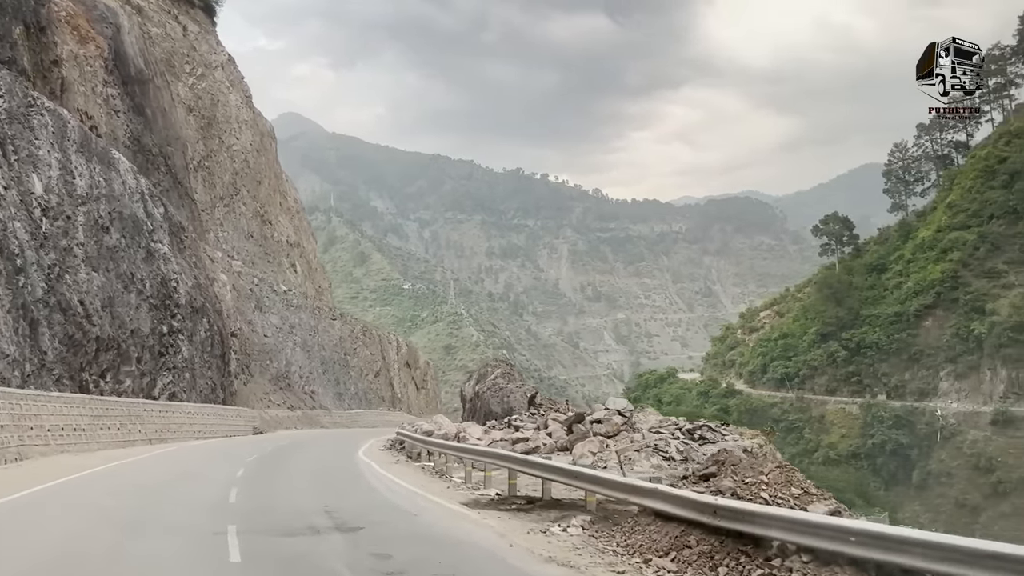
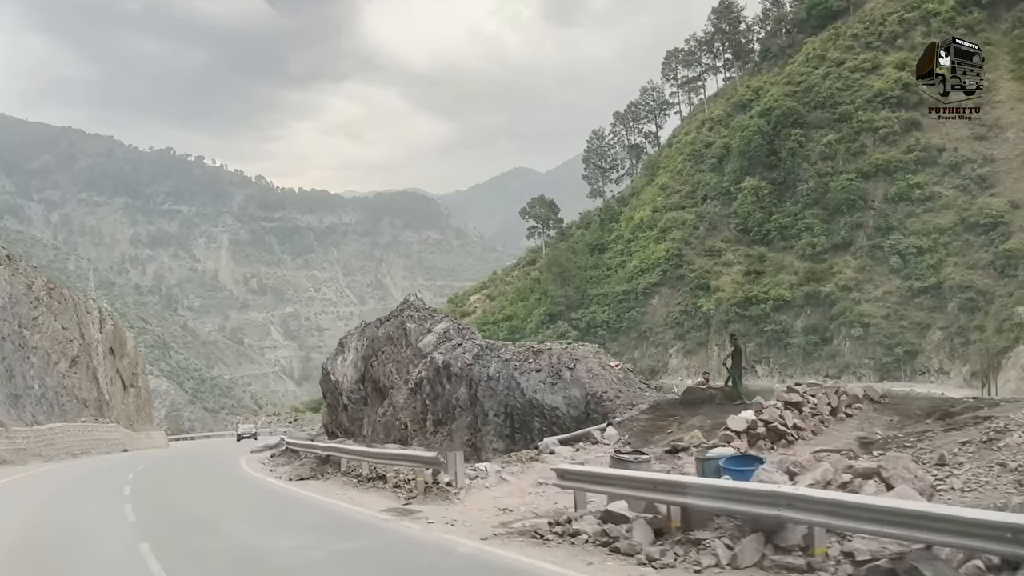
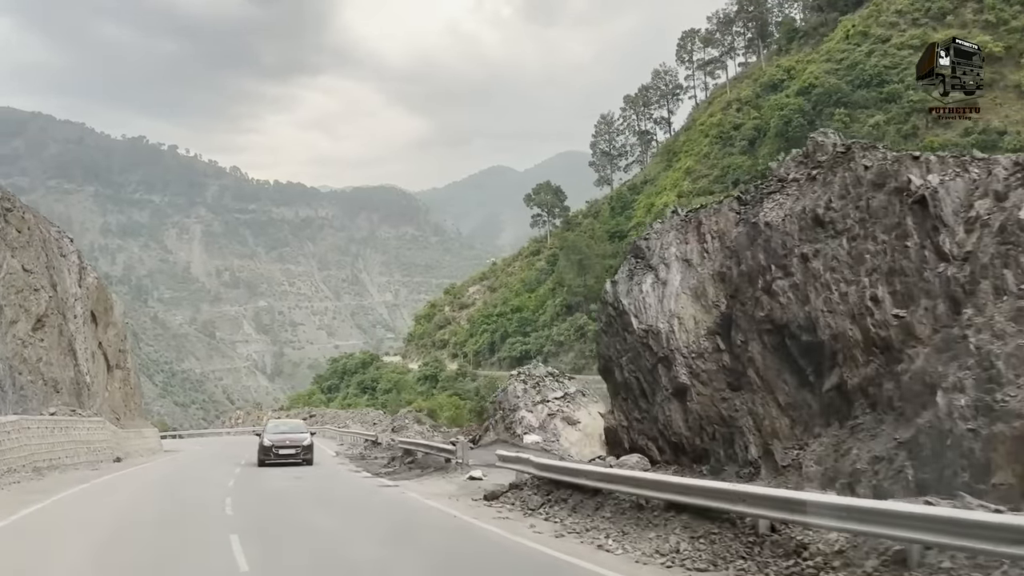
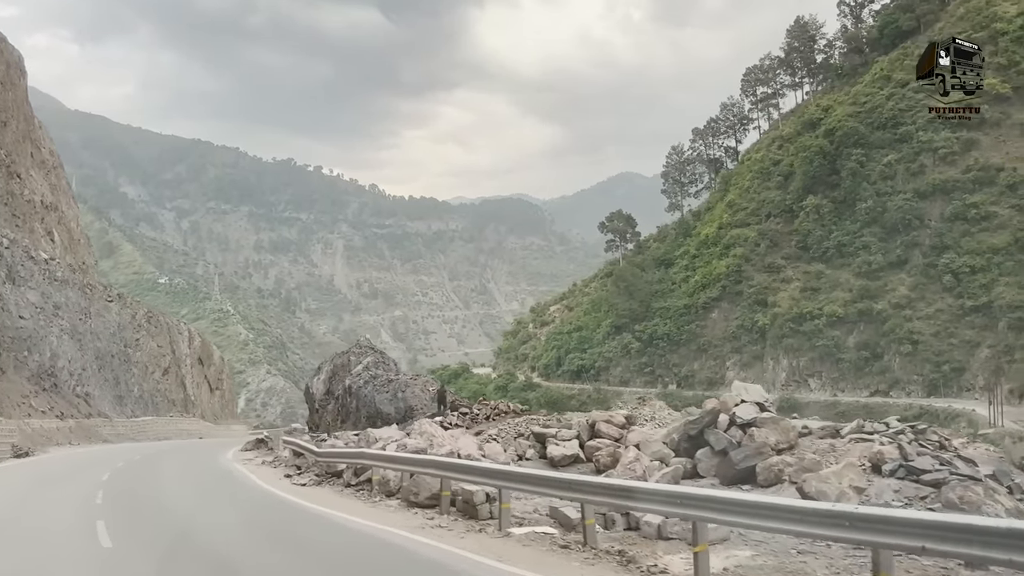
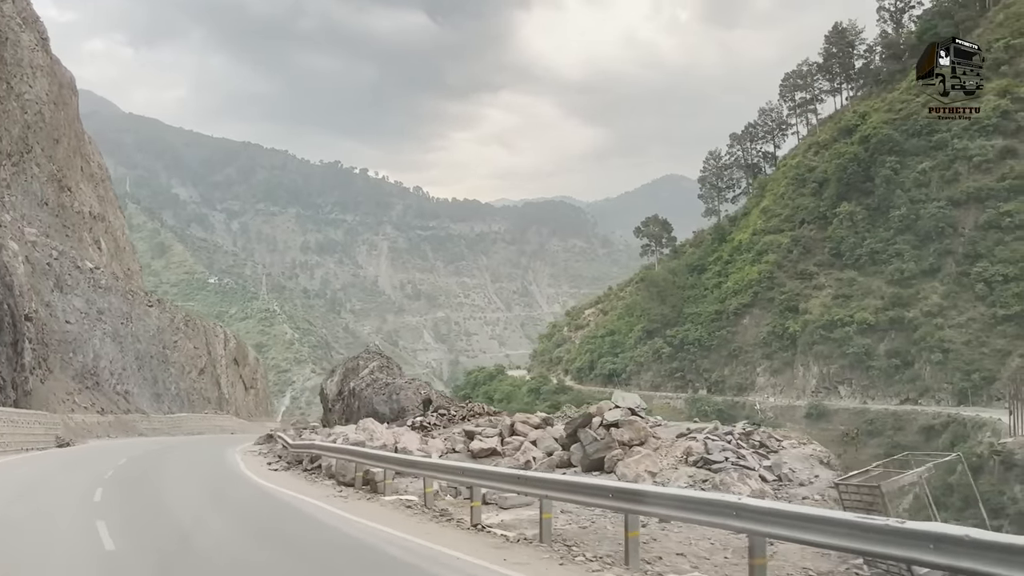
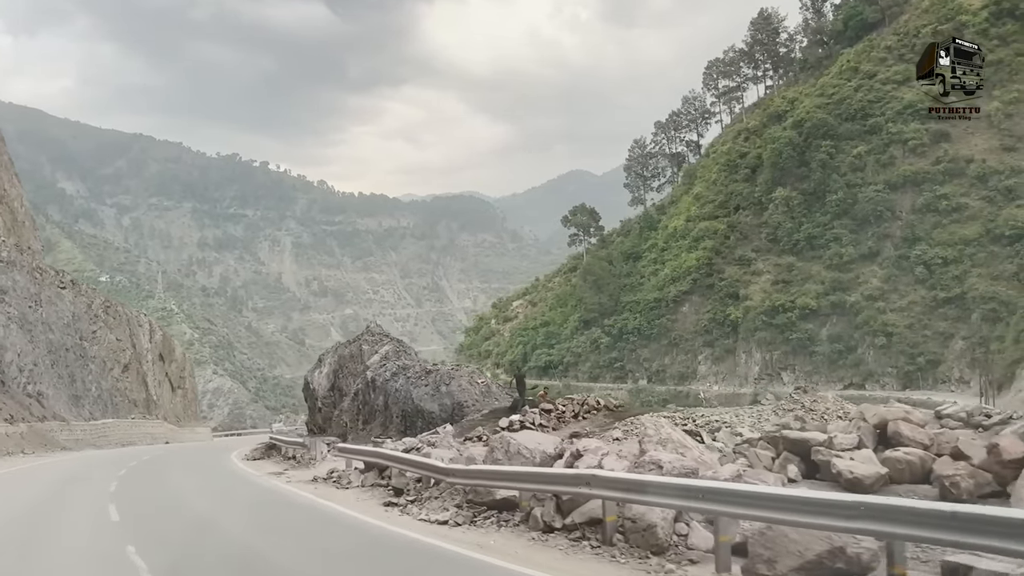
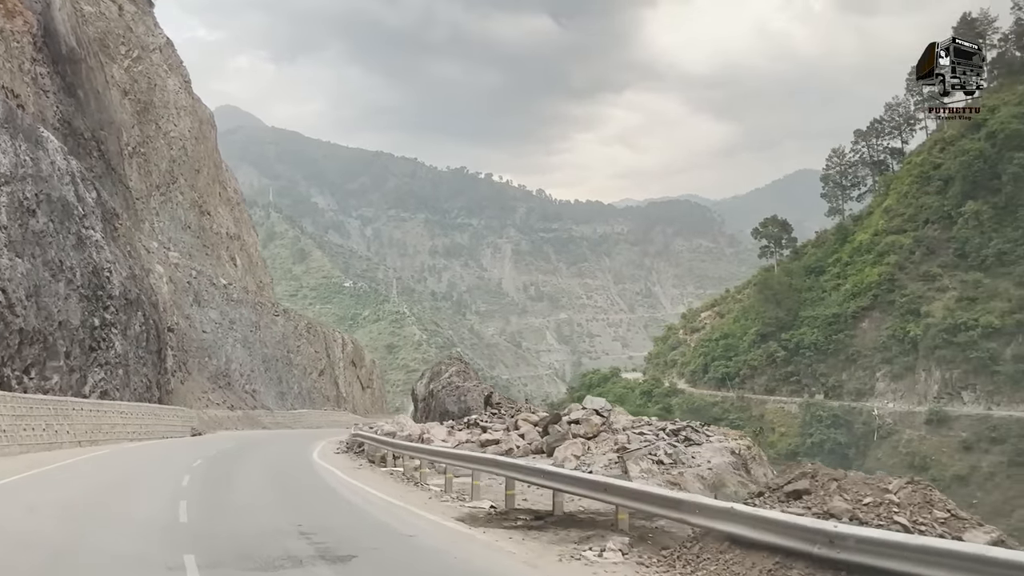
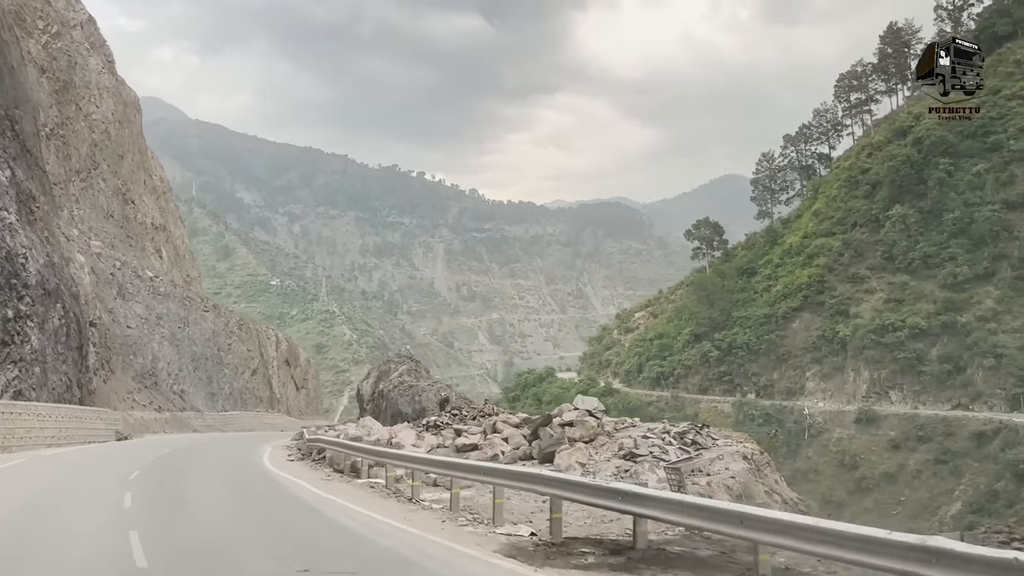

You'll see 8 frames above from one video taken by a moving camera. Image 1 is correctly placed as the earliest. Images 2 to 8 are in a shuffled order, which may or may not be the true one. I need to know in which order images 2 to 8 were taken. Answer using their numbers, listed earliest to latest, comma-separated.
7, 8, 5, 4, 6, 2, 3
